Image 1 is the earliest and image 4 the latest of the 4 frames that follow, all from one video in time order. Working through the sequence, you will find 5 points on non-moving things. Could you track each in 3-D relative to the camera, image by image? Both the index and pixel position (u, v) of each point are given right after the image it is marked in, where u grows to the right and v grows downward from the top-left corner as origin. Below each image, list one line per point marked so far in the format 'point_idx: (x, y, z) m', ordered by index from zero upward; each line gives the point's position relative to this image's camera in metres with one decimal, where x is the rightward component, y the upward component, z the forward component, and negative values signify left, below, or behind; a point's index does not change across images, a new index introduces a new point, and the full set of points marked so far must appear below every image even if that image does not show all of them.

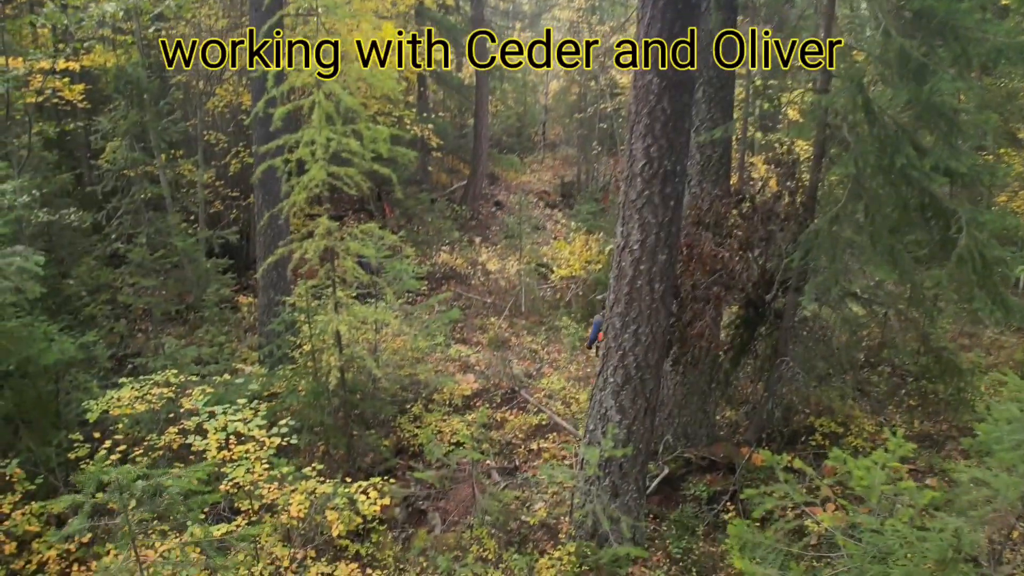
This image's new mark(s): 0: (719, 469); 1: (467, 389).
0: (+1.6, -1.4, +6.4) m
1: (-0.5, -1.1, +8.8) m
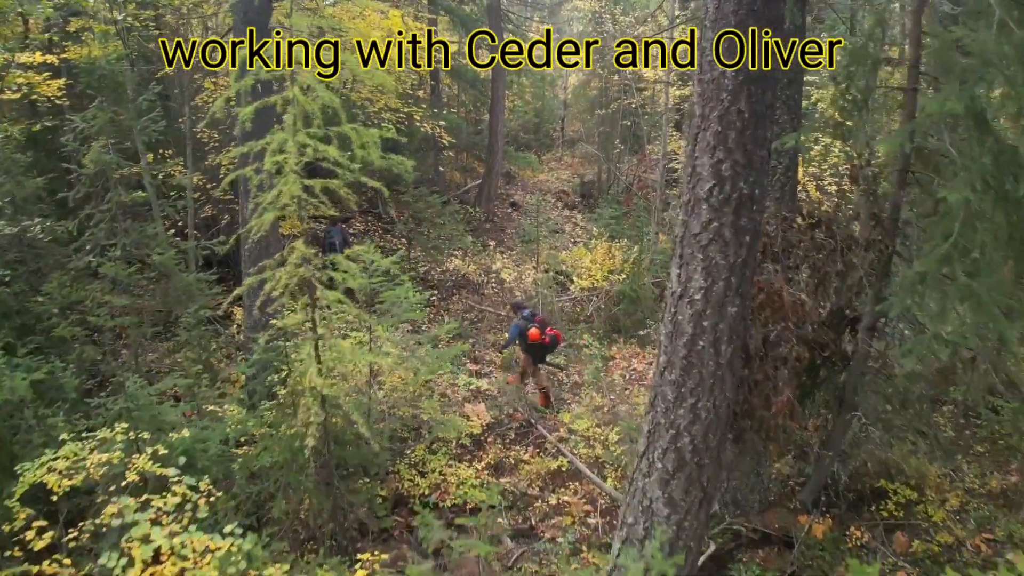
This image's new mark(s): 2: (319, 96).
0: (+1.7, -1.6, +5.3) m
1: (-0.3, -1.3, +7.8) m
2: (-1.0, +1.0, +4.3) m
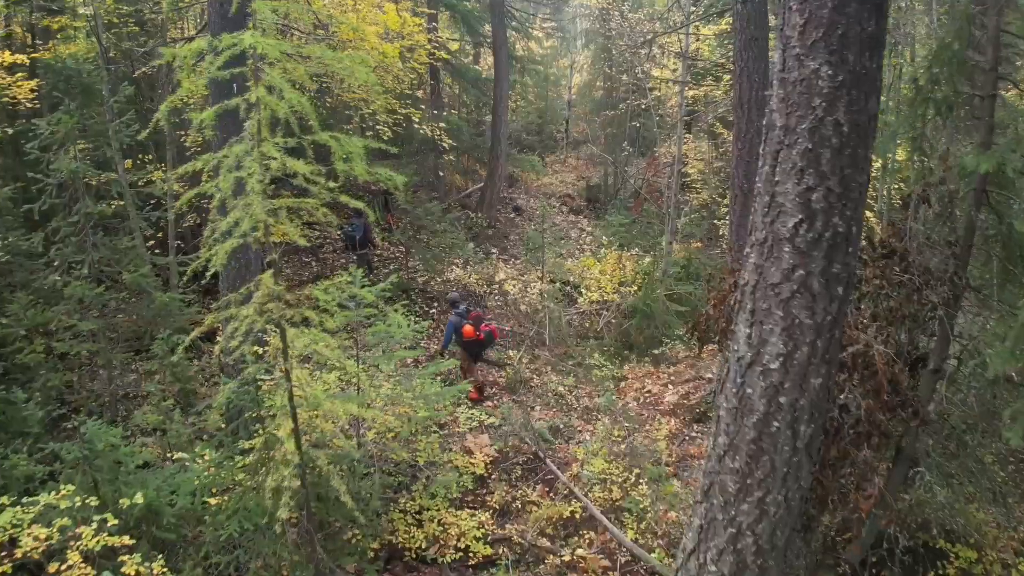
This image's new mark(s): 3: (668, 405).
0: (+1.8, -1.8, +4.6) m
1: (-0.3, -1.5, +7.1) m
2: (-1.0, +0.8, +3.5) m
3: (+1.7, -1.3, +8.8) m
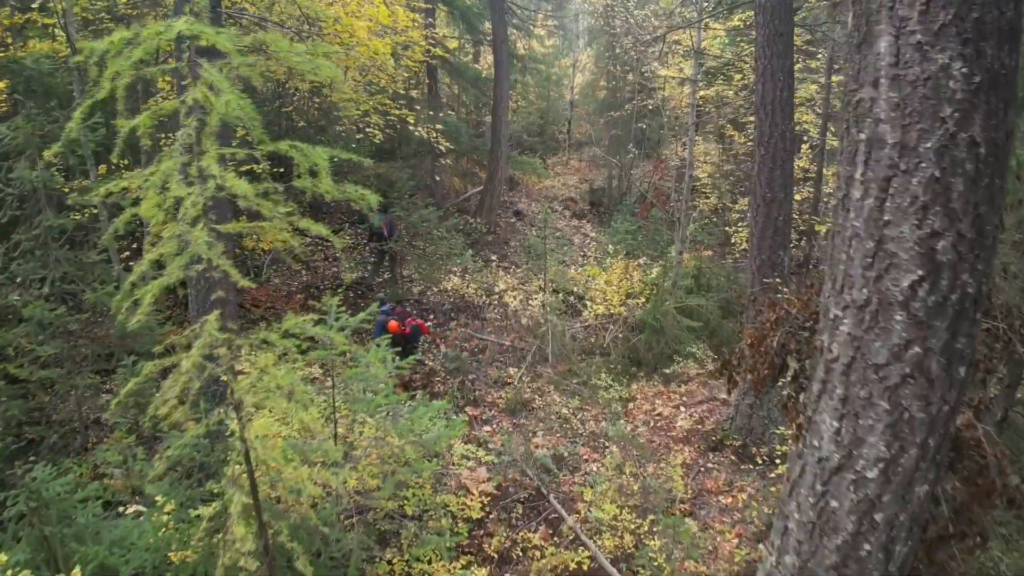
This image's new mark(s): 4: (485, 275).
0: (+1.8, -2.0, +3.9) m
1: (-0.3, -1.6, +6.4) m
2: (-1.0, +0.6, +2.9) m
3: (+1.7, -1.4, +8.2) m
4: (-0.4, +0.2, +12.9) m
